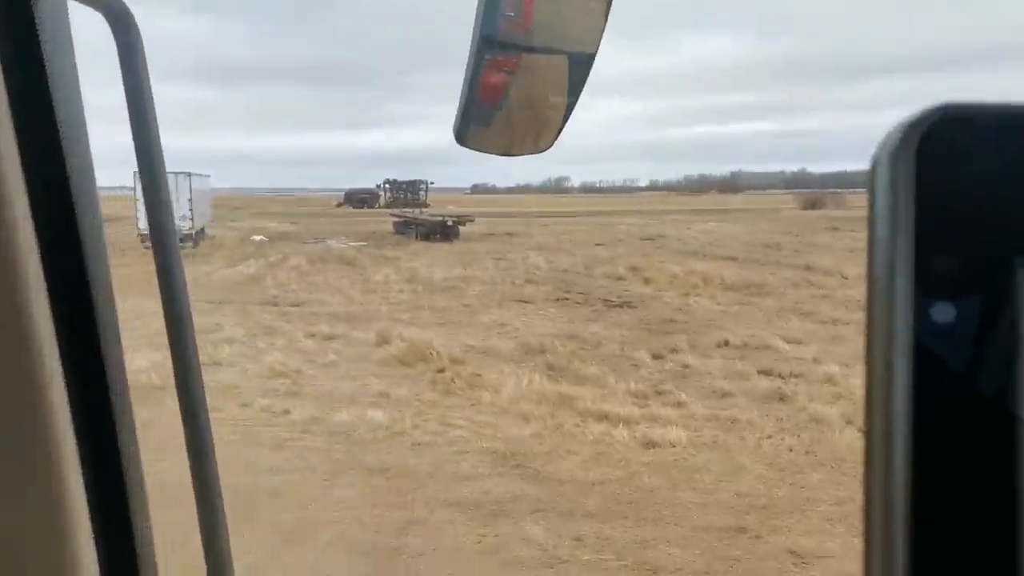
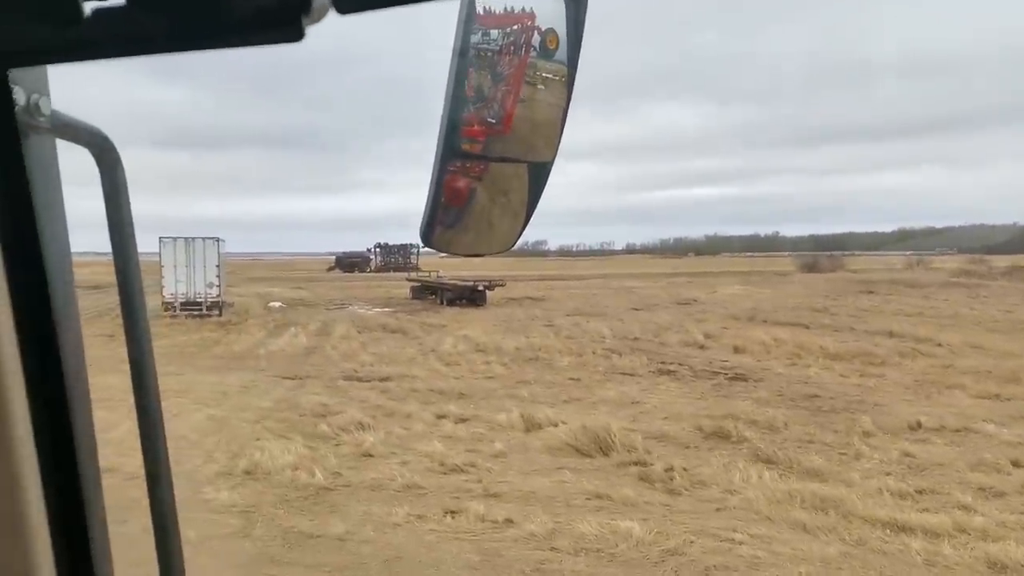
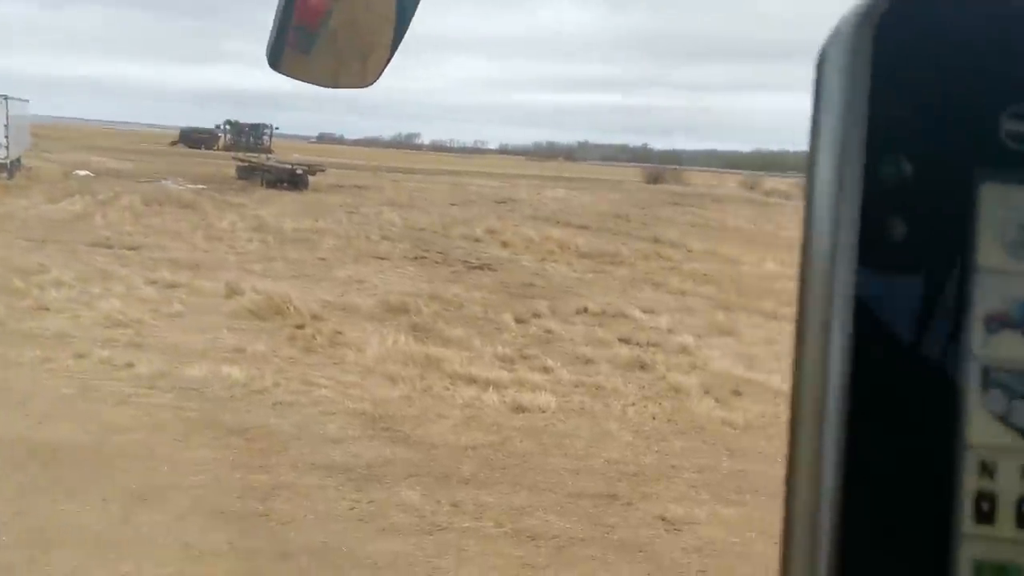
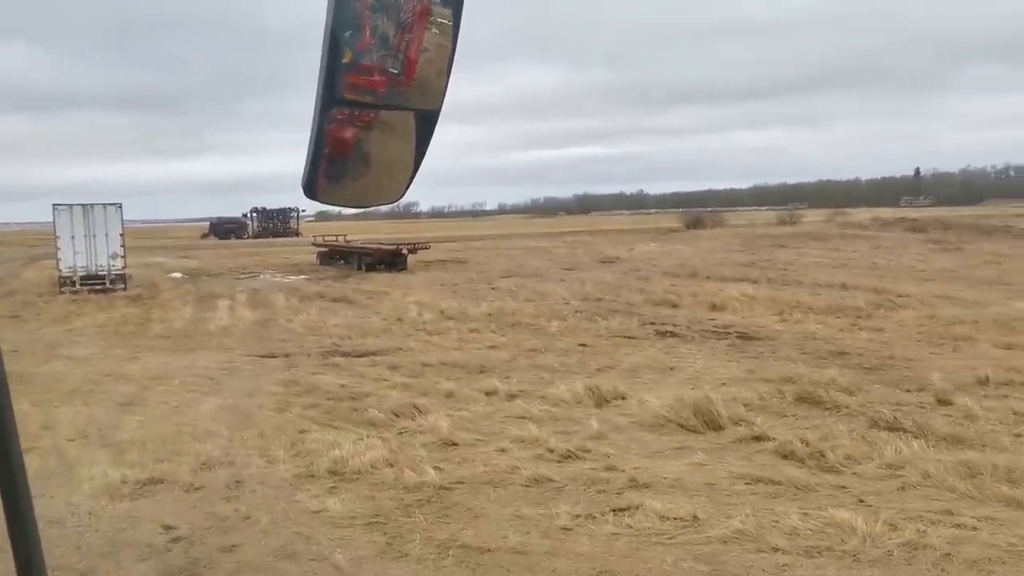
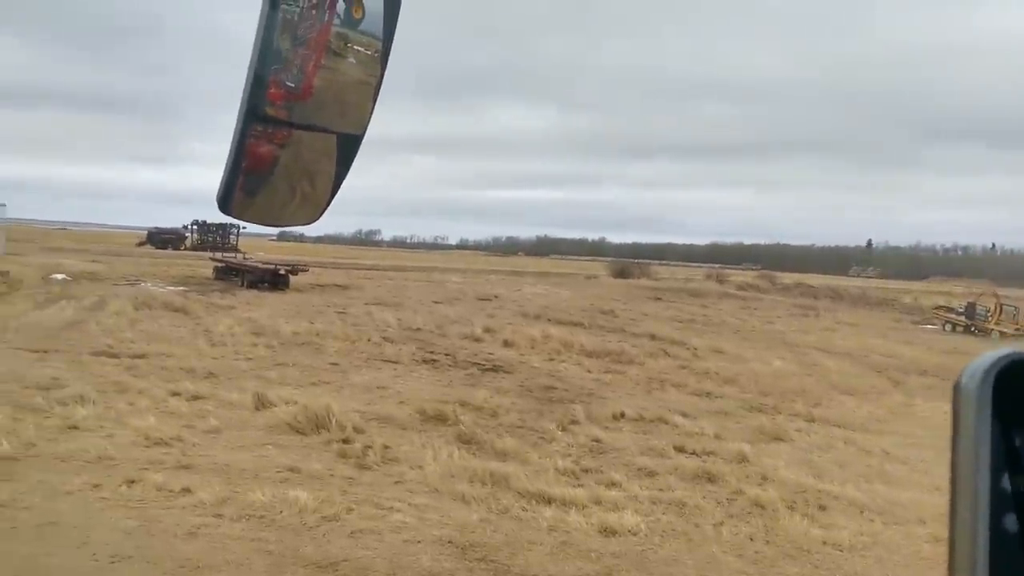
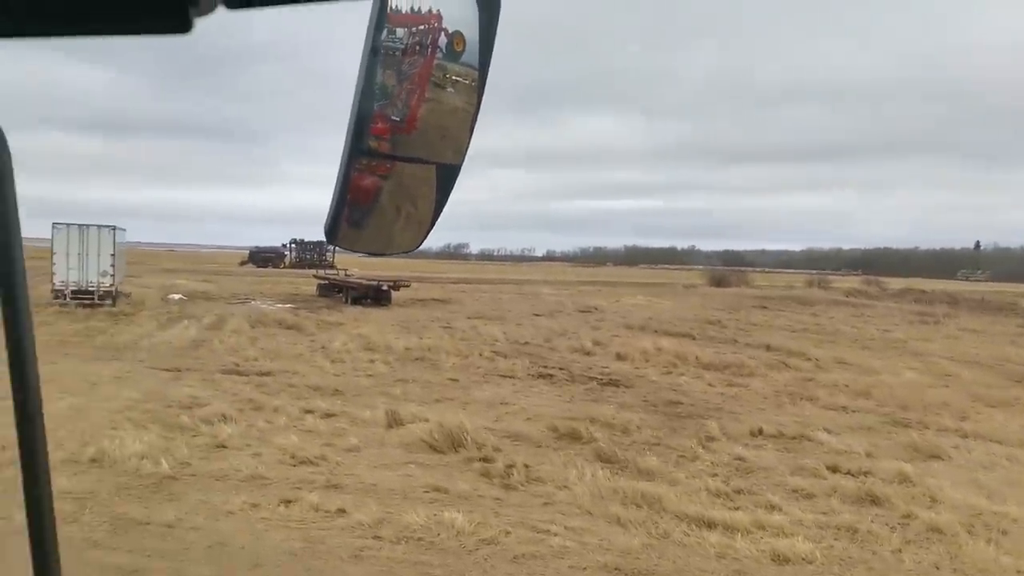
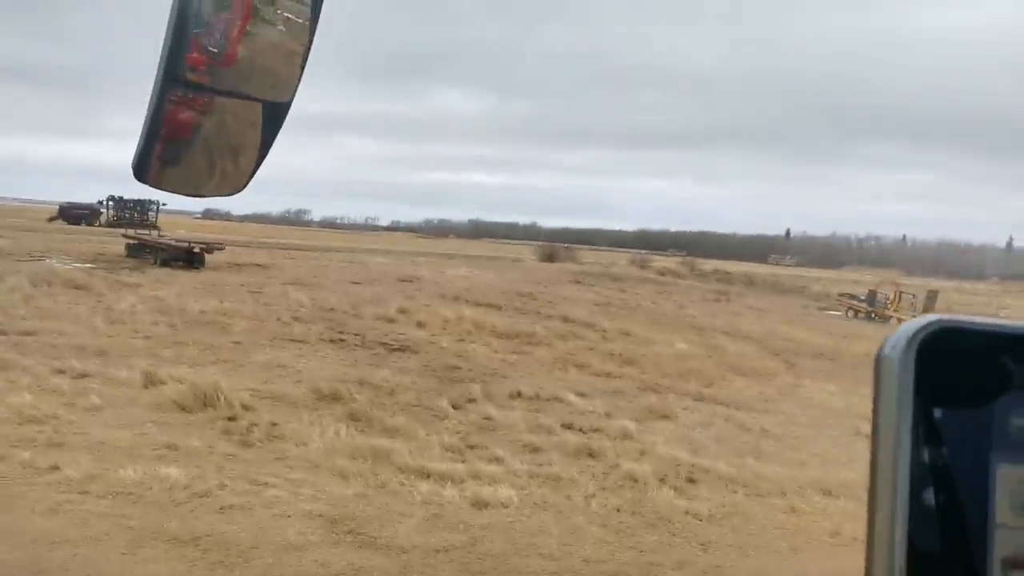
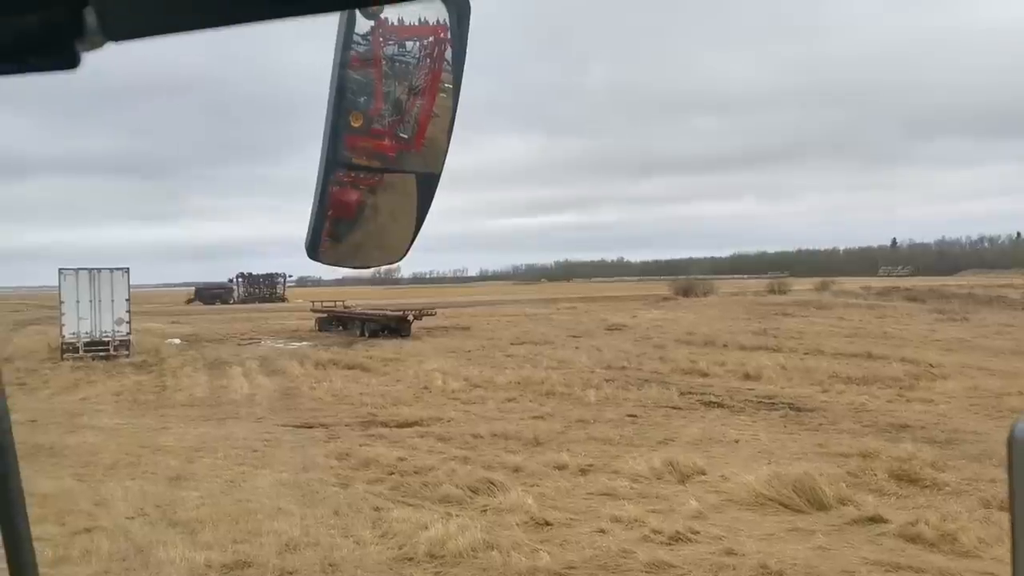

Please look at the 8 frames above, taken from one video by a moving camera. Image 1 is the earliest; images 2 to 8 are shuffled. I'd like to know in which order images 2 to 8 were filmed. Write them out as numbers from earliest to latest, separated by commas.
3, 7, 5, 6, 2, 4, 8
